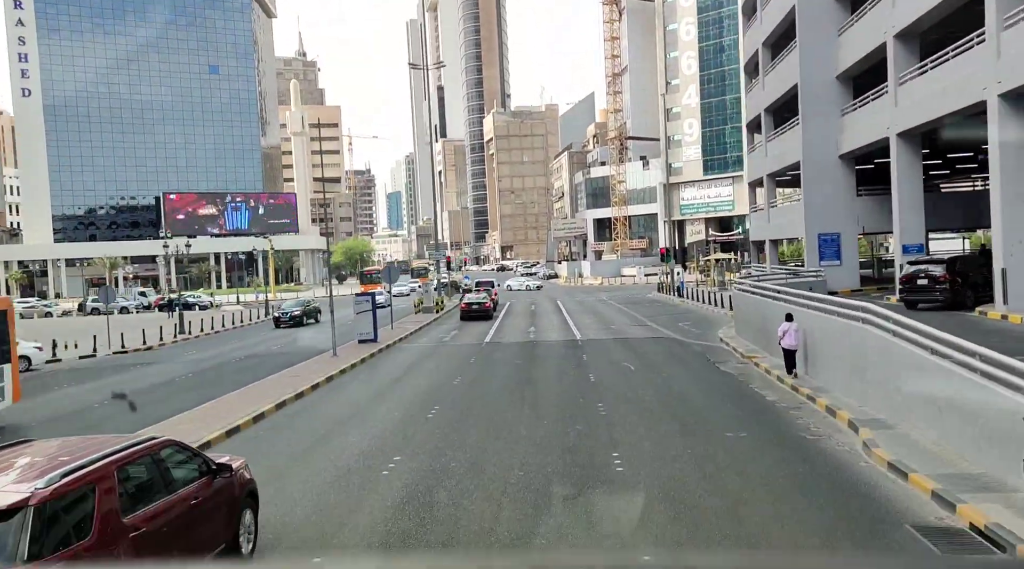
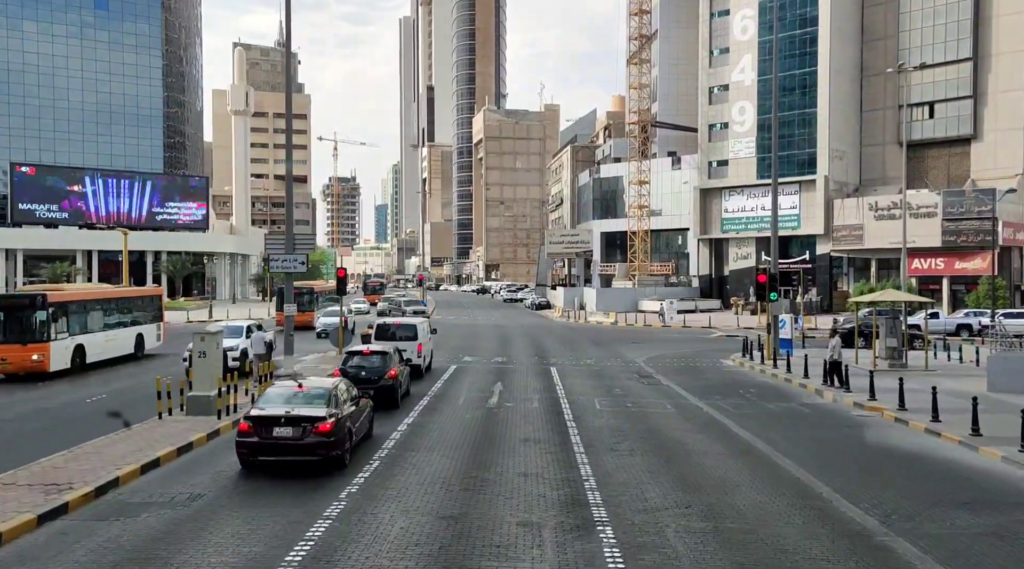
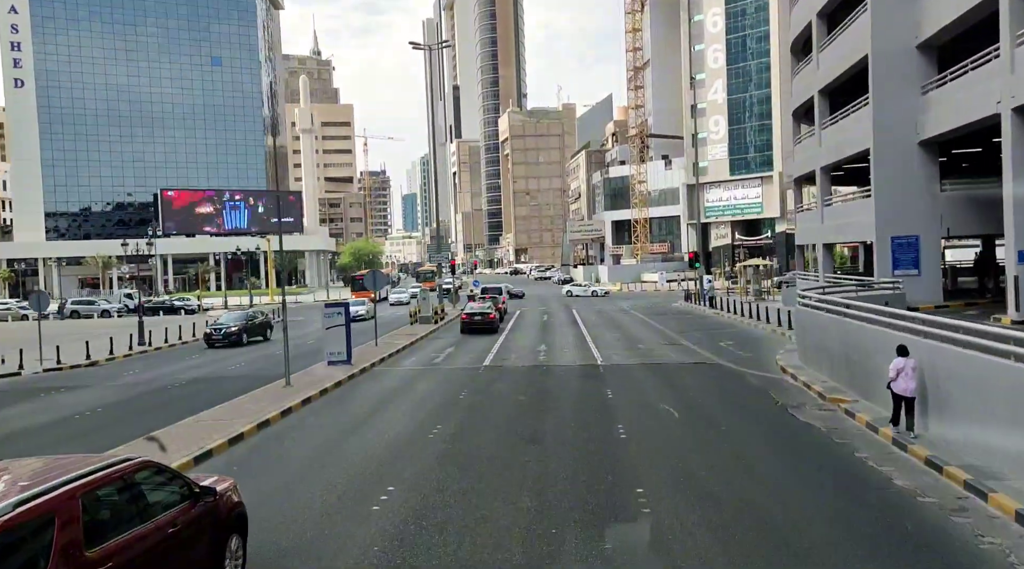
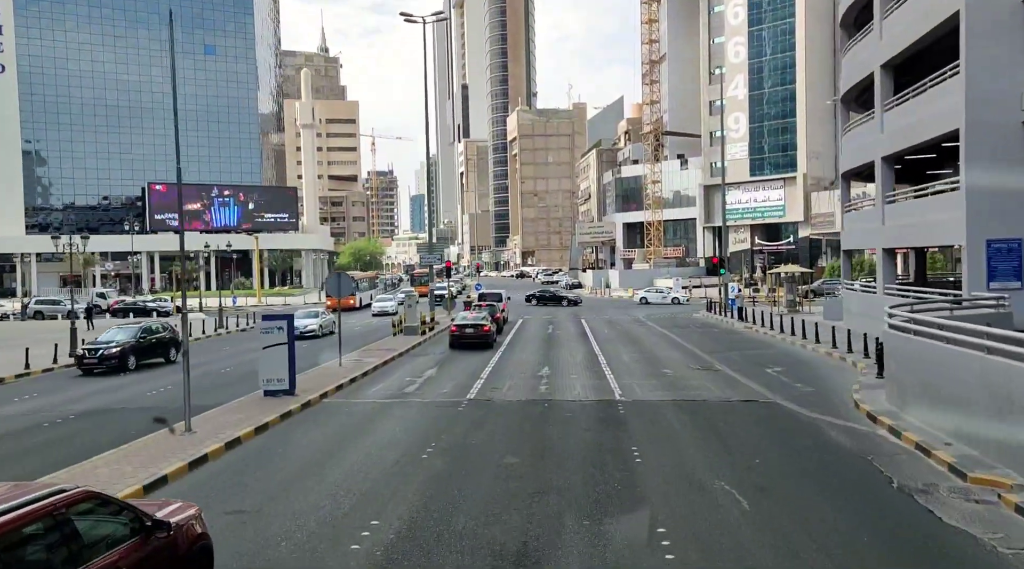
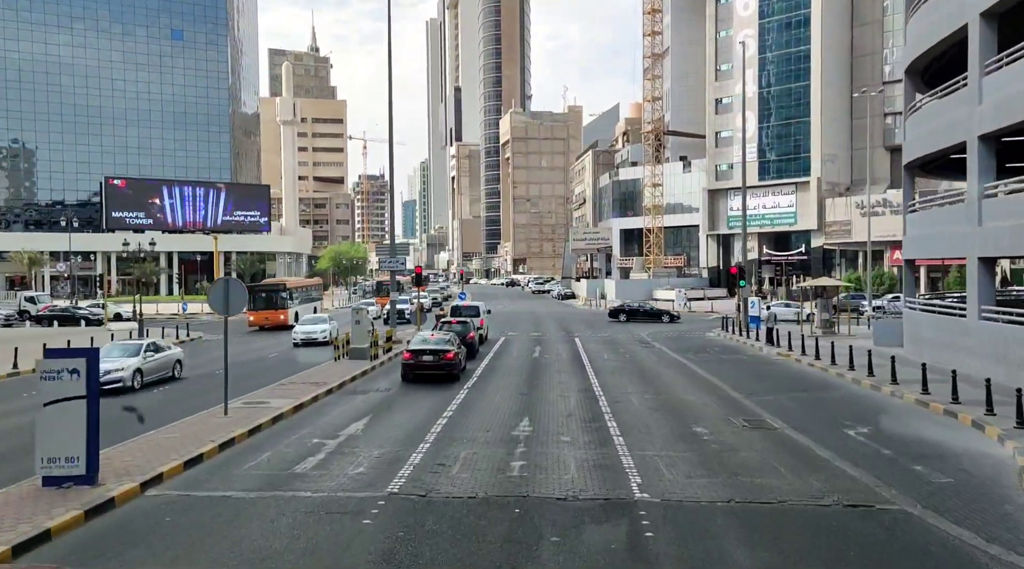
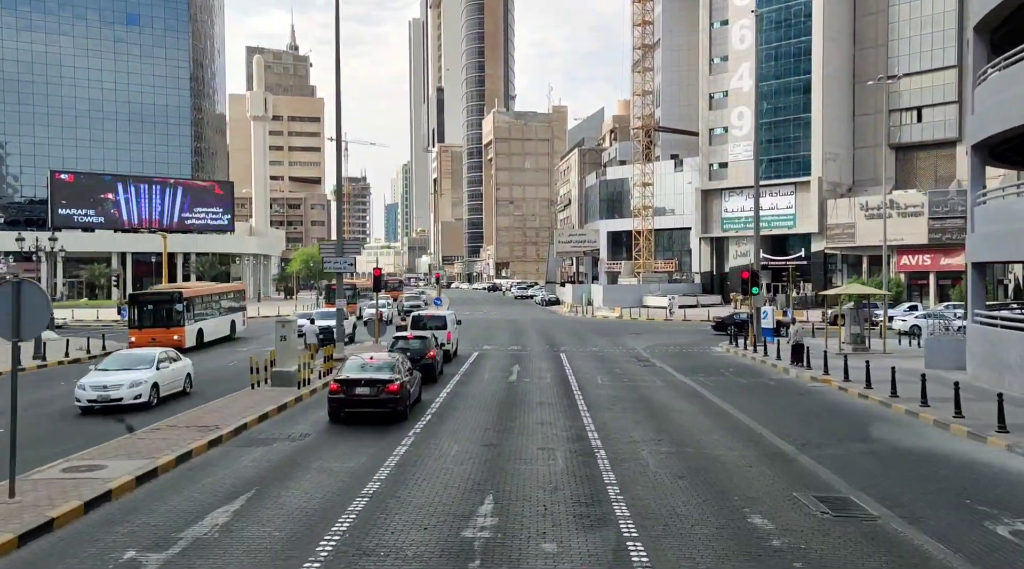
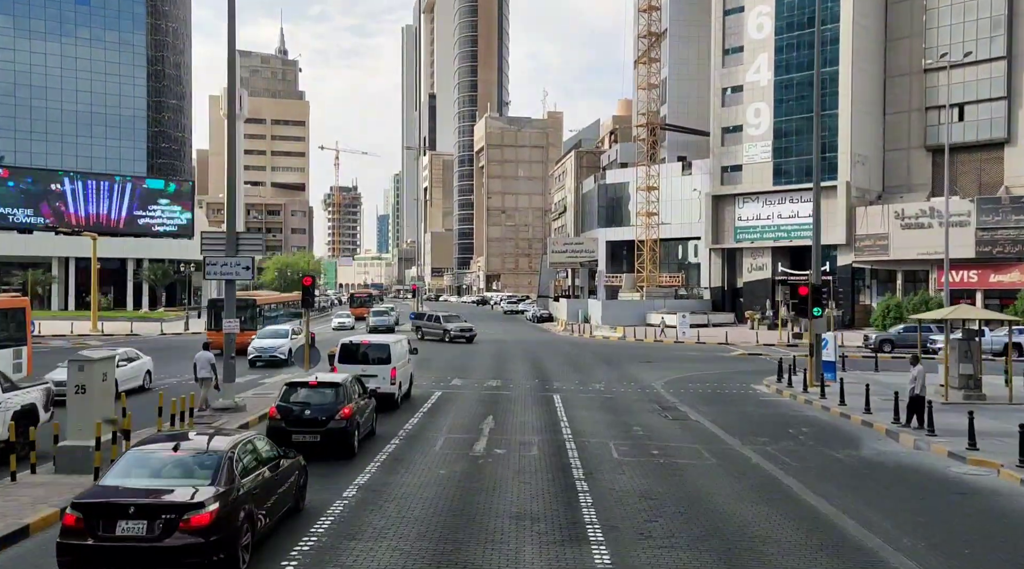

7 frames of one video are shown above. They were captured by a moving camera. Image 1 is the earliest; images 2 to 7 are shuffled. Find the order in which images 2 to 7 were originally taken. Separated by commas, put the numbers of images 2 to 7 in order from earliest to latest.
3, 4, 5, 6, 2, 7
